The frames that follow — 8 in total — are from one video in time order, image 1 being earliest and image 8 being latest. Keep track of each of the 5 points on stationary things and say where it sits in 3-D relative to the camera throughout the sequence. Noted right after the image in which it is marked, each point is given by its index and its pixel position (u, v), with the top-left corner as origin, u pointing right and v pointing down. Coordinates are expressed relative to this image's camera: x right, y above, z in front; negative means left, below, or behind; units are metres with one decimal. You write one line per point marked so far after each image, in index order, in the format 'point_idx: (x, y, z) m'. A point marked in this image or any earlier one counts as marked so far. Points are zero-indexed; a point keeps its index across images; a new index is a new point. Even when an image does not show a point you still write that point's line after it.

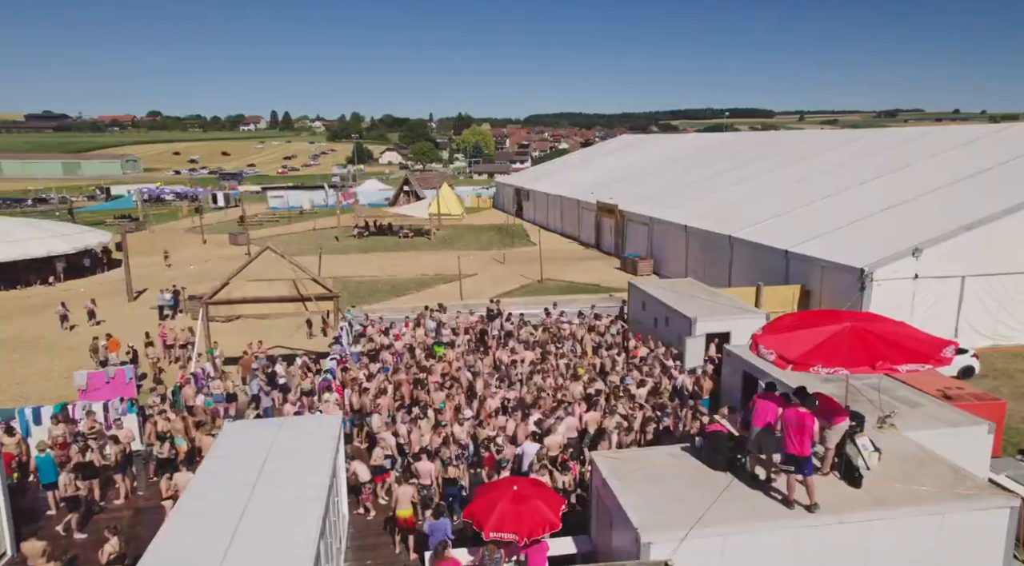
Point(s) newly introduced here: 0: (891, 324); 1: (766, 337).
0: (+5.0, -0.6, +9.1) m
1: (+3.4, -0.7, +9.1) m
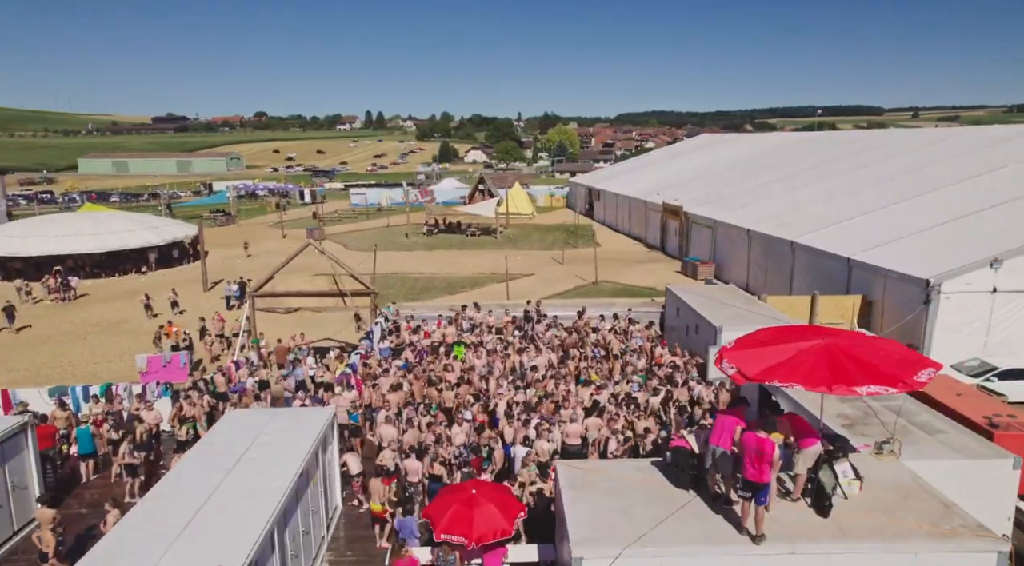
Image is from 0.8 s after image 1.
0: (+4.4, -0.8, +8.5) m
1: (+2.8, -0.9, +8.7) m
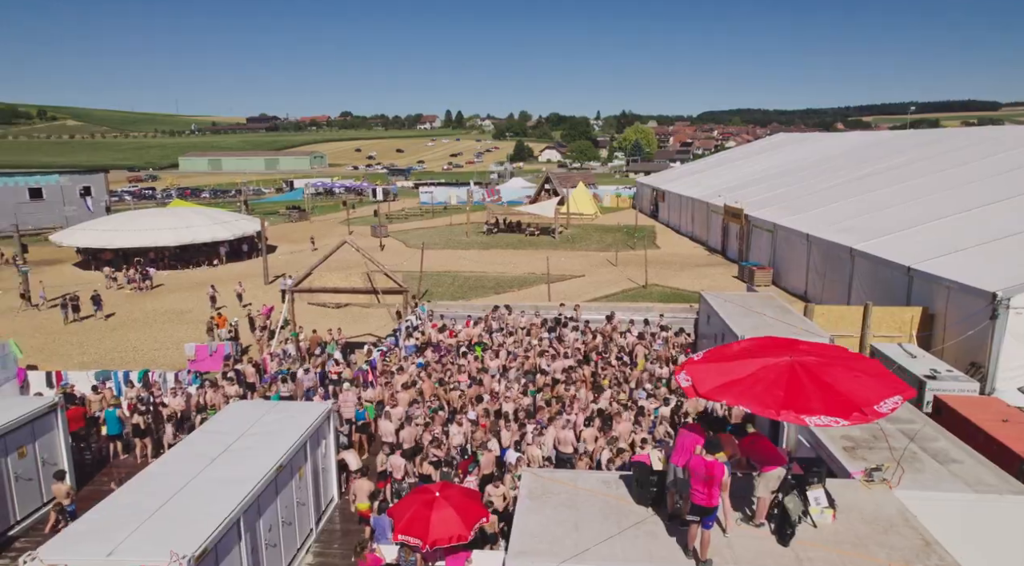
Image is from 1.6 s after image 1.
0: (+3.7, -0.9, +7.9) m
1: (+2.2, -1.0, +8.4) m
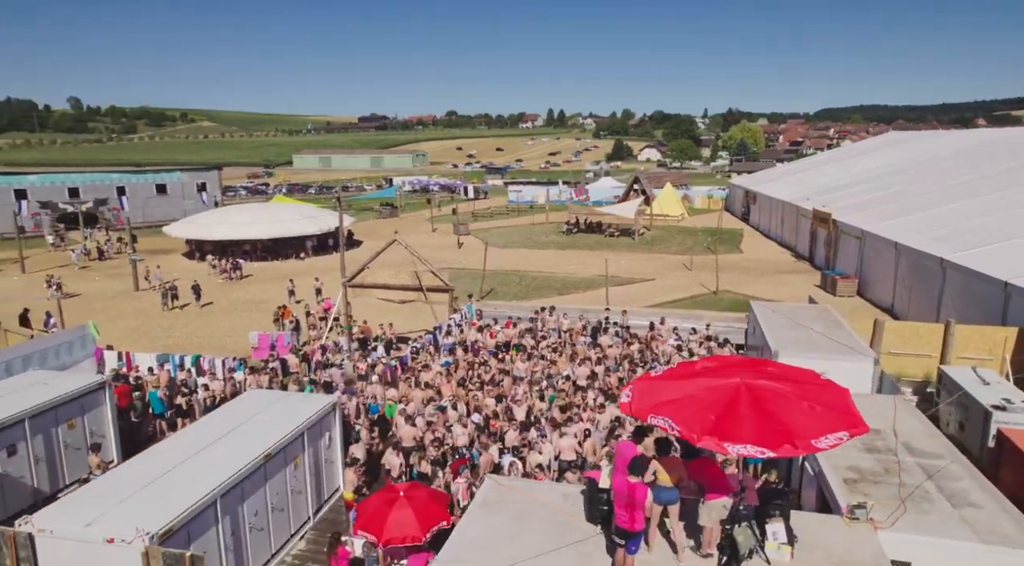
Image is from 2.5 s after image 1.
0: (+2.9, -1.1, +7.3) m
1: (+1.5, -1.2, +8.0) m
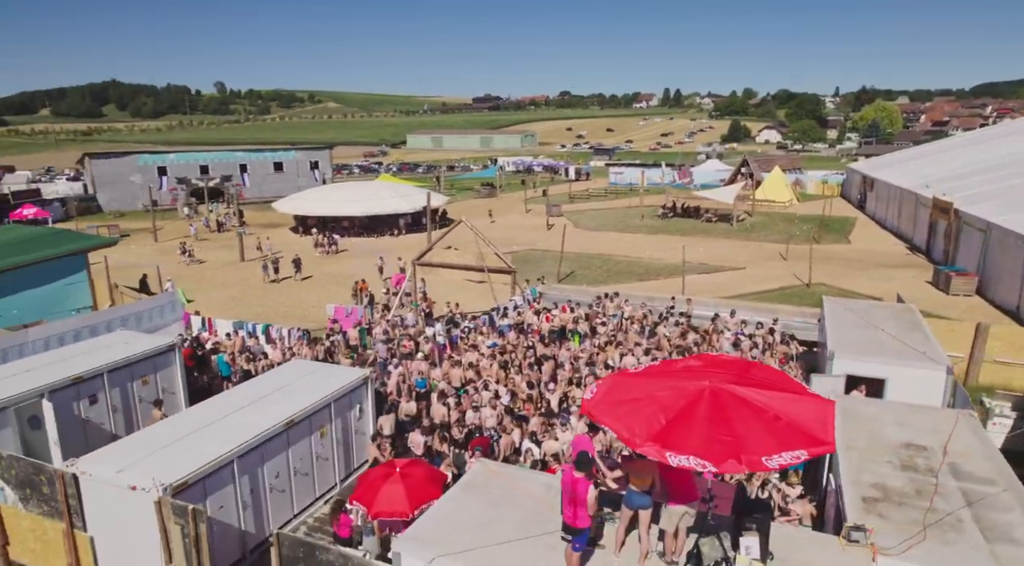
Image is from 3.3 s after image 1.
0: (+2.4, -1.1, +6.7) m
1: (+1.1, -1.1, +7.6) m
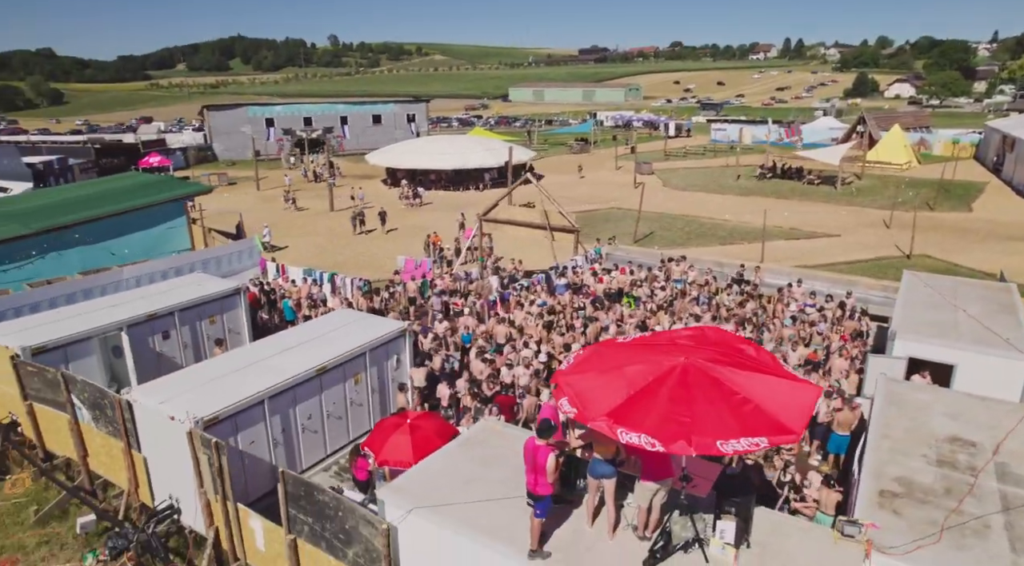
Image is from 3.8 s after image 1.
0: (+2.1, -0.9, +6.3) m
1: (+0.9, -0.7, +7.4) m
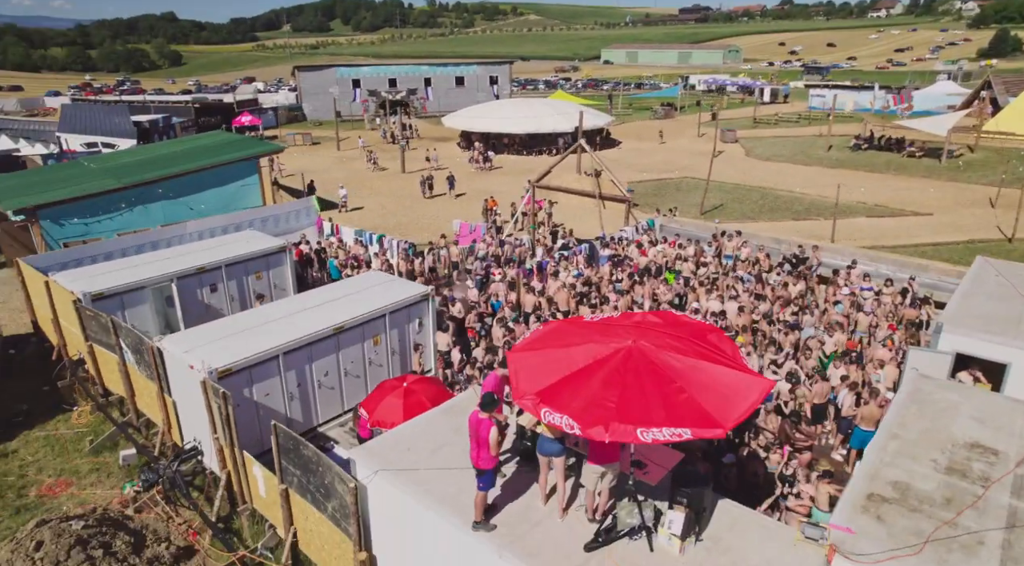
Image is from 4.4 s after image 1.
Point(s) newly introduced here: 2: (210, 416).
0: (+1.5, -0.7, +6.0) m
1: (+0.5, -0.5, +7.2) m
2: (-4.7, -2.0, +10.6) m
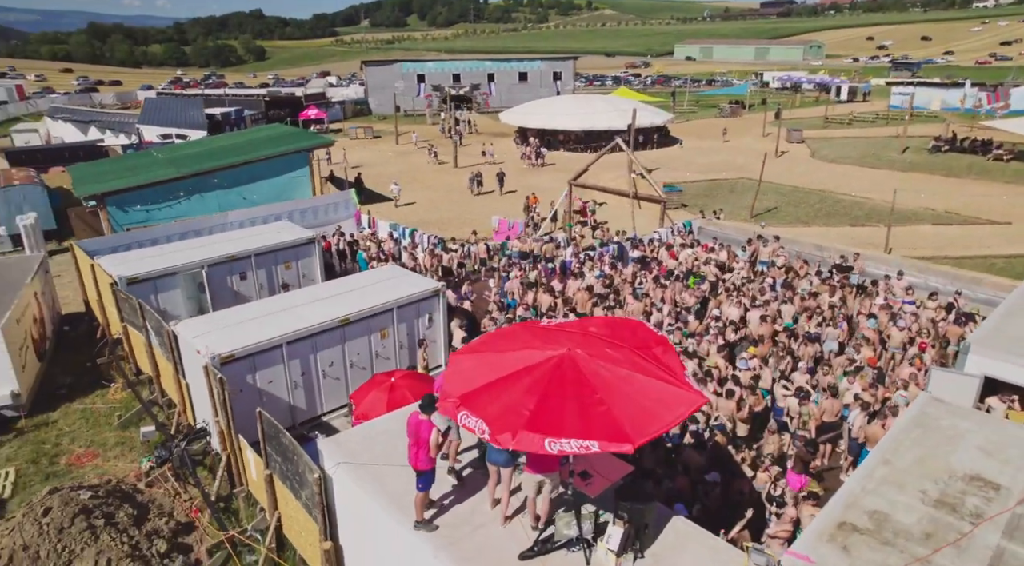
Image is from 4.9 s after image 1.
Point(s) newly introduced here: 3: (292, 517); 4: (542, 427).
0: (+0.8, -0.8, +5.7) m
1: (0.0, -0.5, +7.1) m
2: (-4.8, -1.9, +11.0) m
3: (-3.0, -3.2, +9.5) m
4: (+0.3, -1.1, +5.4) m
